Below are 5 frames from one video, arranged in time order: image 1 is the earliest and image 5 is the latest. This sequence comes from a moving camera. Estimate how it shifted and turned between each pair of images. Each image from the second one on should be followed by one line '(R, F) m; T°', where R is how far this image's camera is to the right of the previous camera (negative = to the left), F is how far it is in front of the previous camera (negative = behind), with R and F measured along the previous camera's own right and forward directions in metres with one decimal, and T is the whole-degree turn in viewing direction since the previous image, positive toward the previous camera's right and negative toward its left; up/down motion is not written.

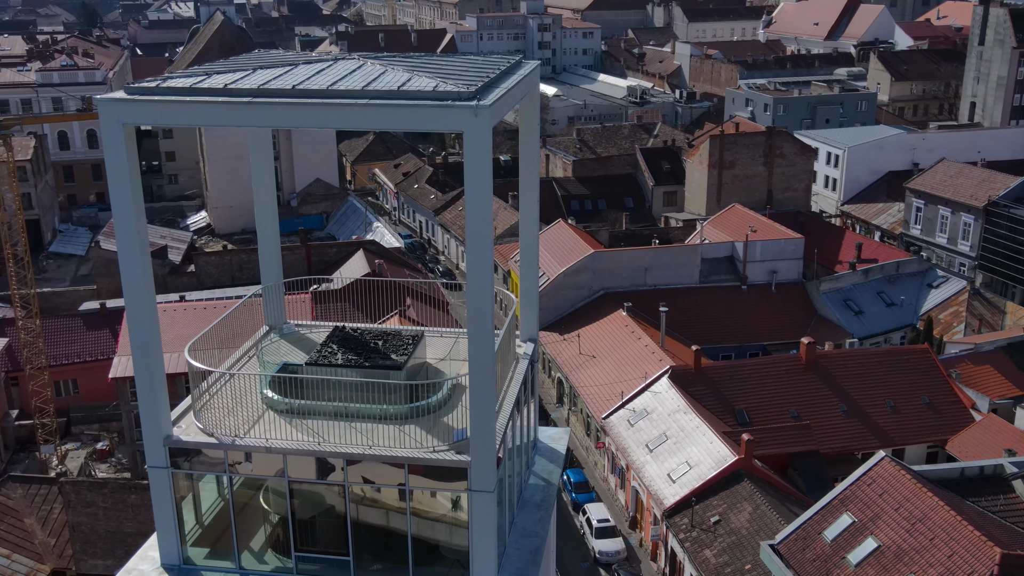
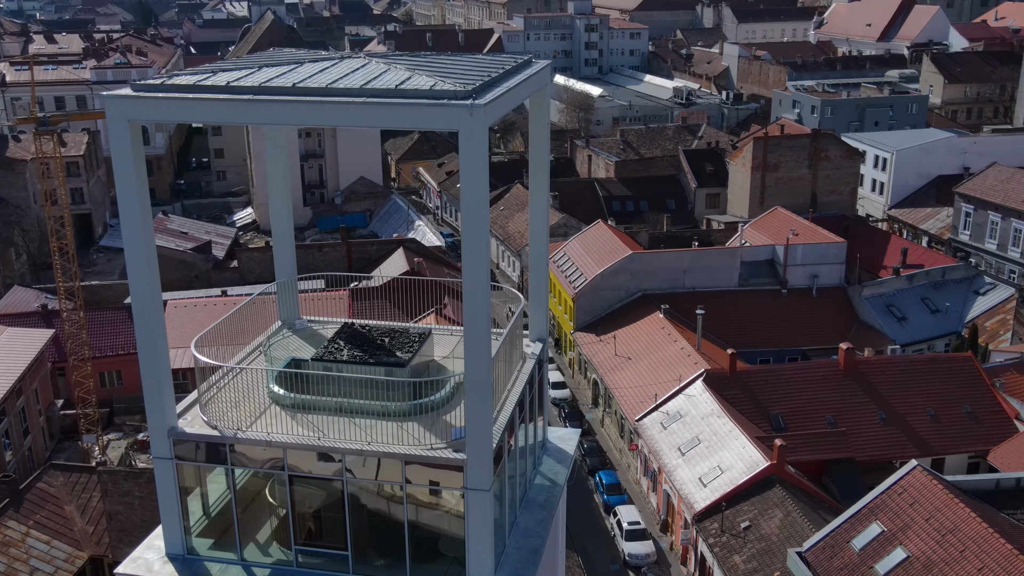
(+0.3, 0.0) m; -3°
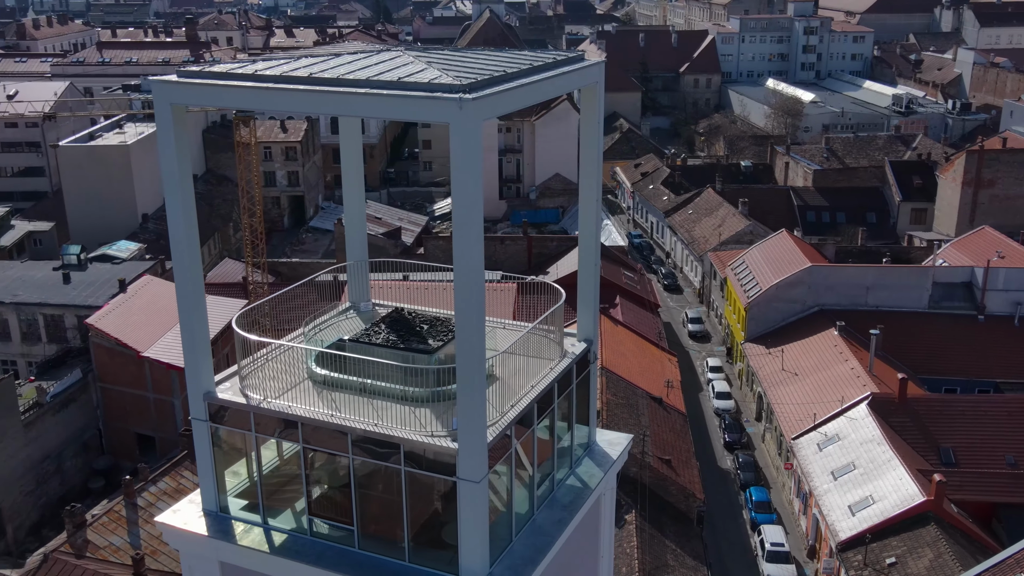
(+1.1, +0.1) m; -12°
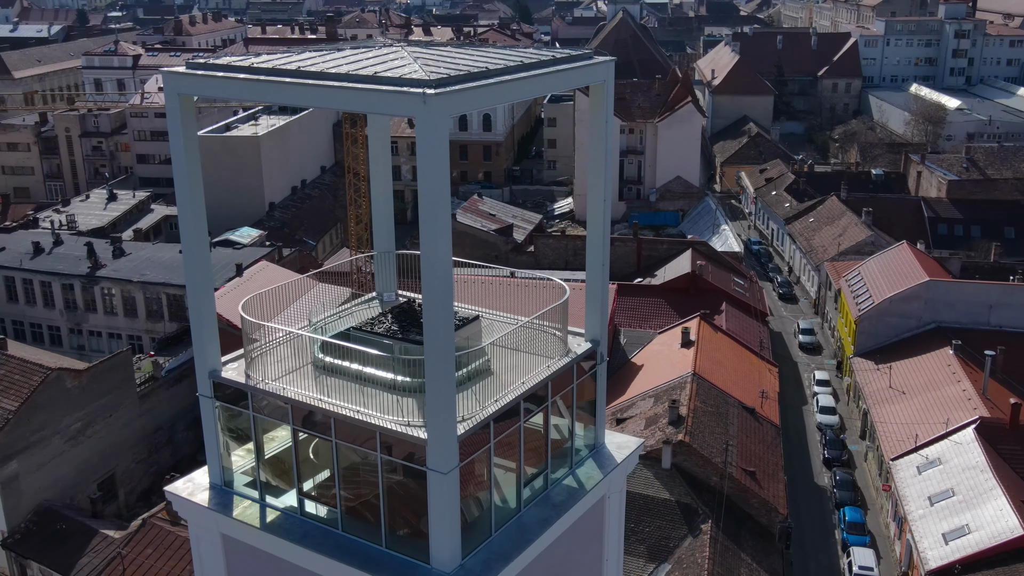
(+0.9, 0.0) m; -8°
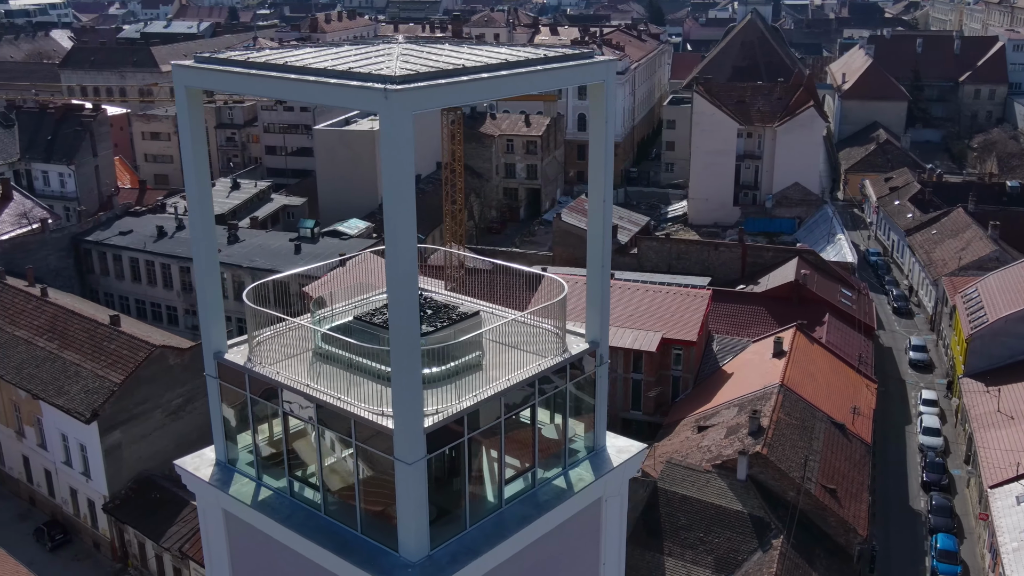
(+0.9, 0.0) m; -7°
